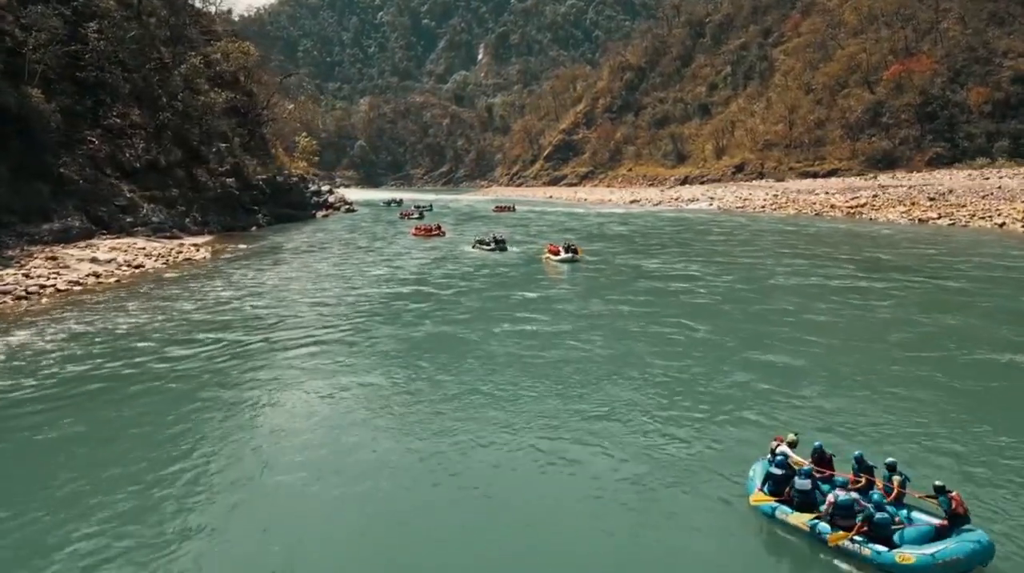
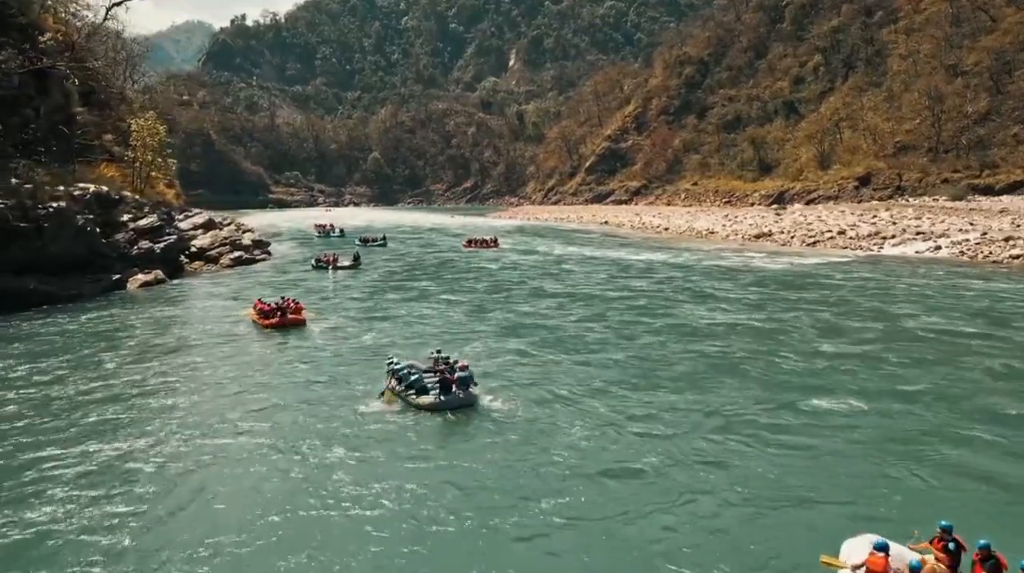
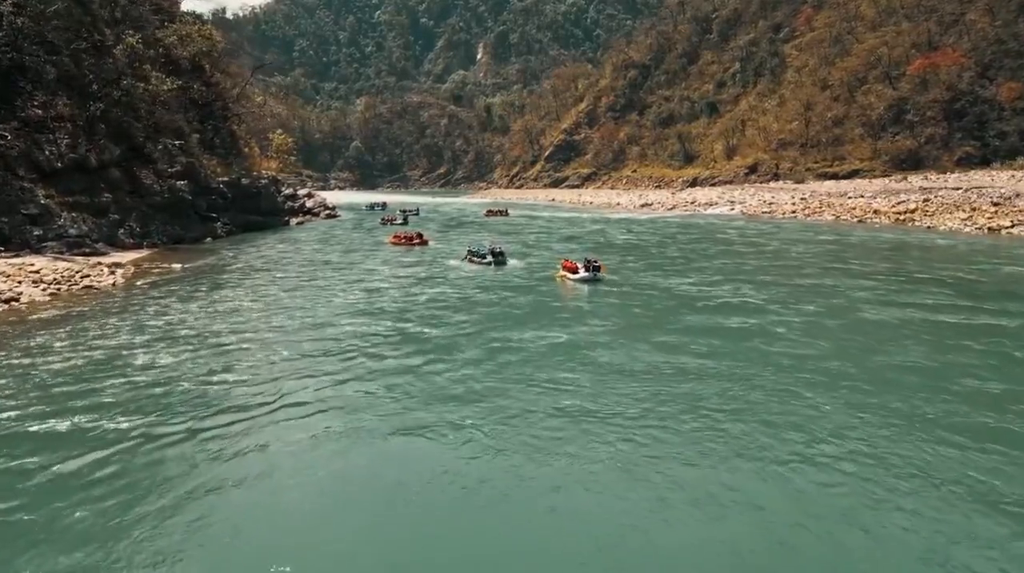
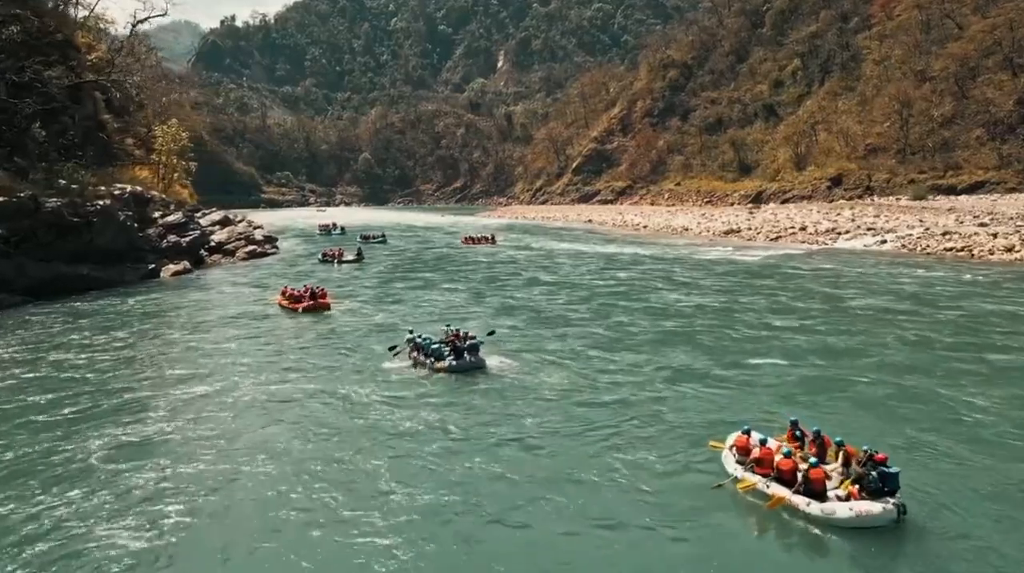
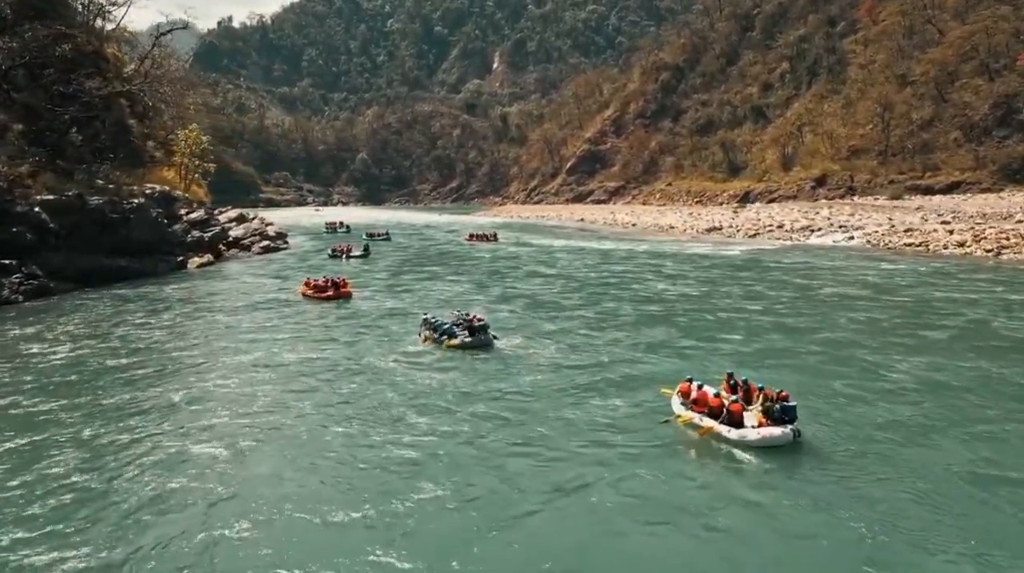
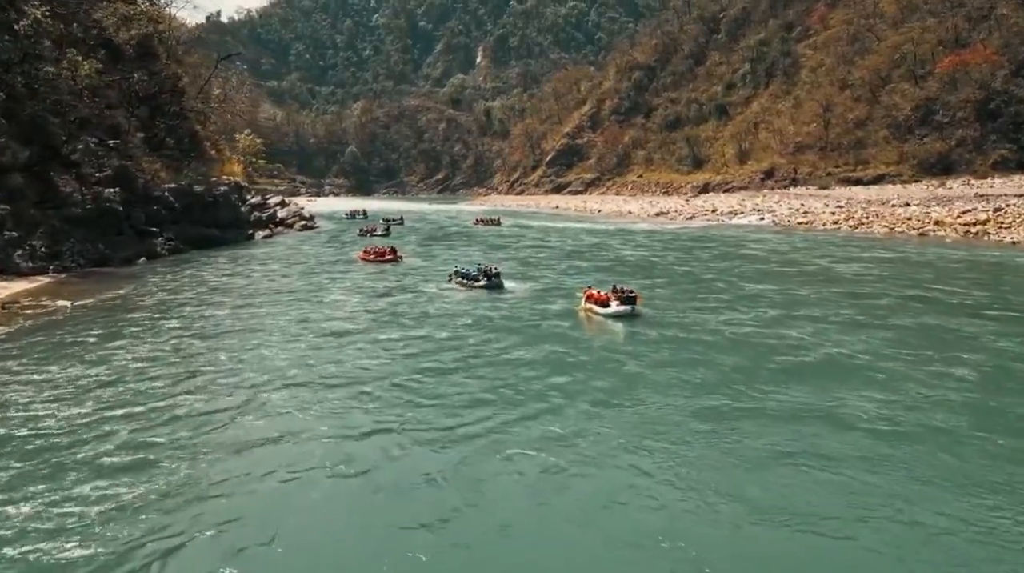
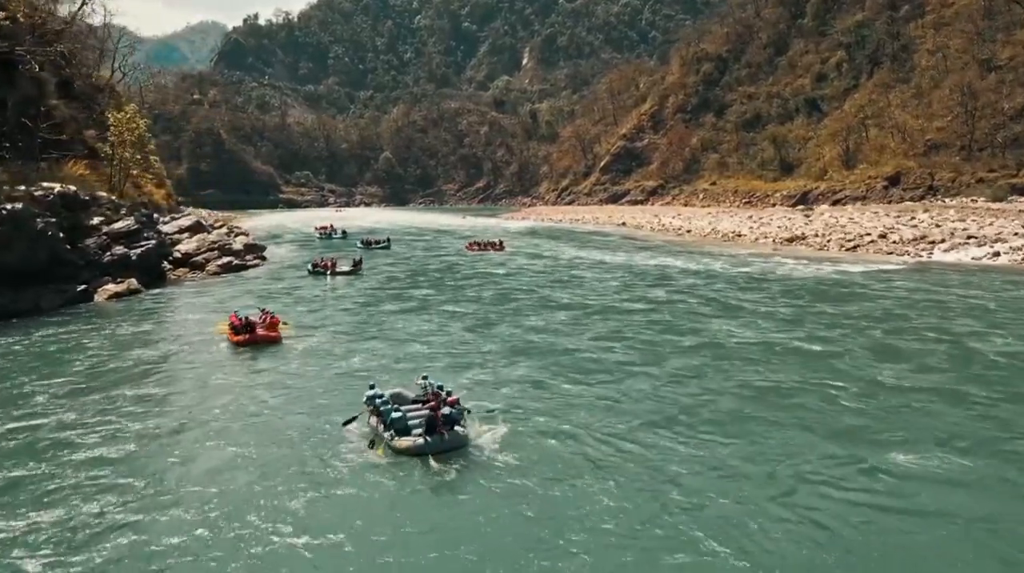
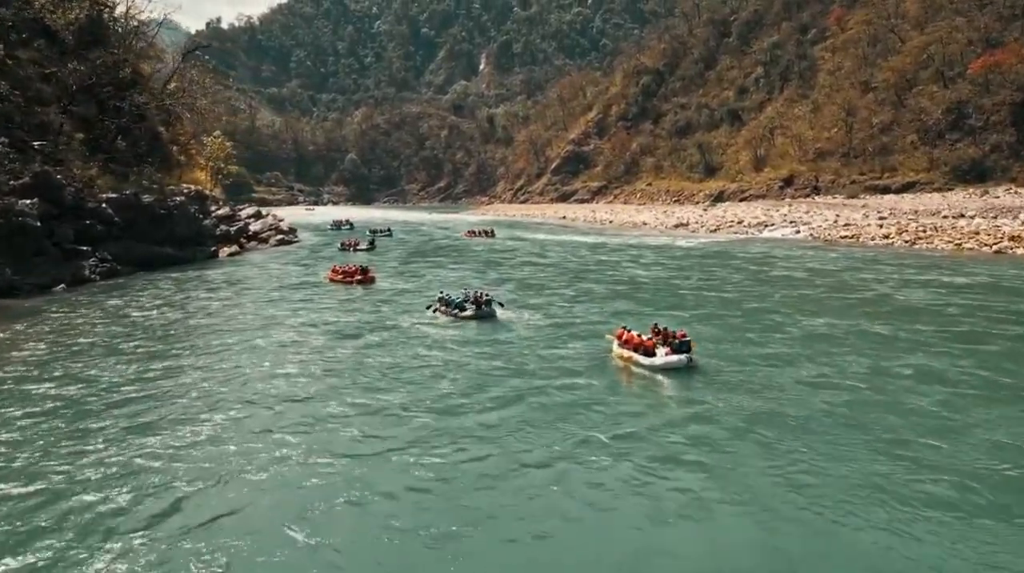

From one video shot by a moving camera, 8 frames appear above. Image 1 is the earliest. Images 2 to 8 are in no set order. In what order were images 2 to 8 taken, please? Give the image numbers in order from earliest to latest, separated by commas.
3, 6, 8, 5, 4, 2, 7
